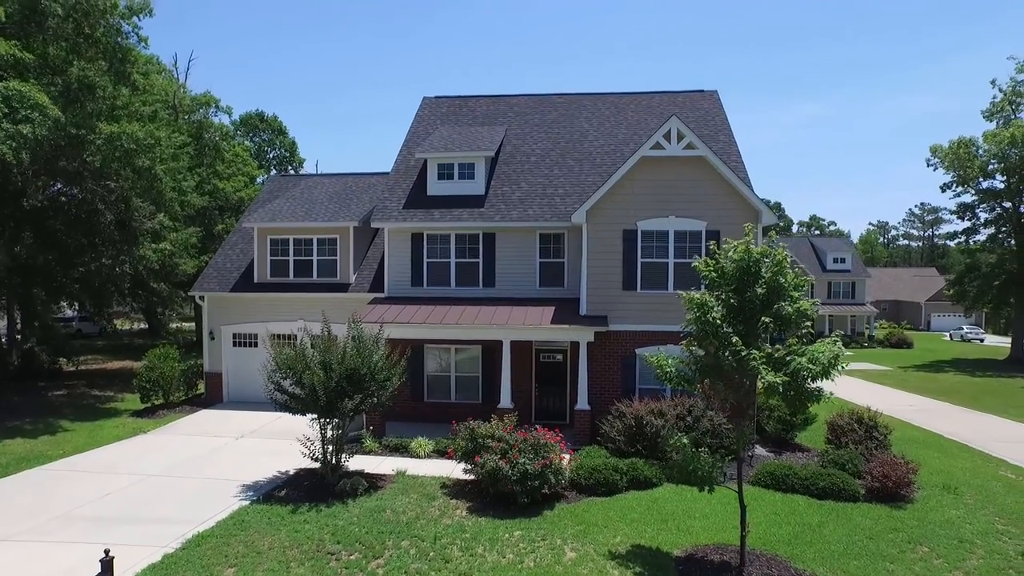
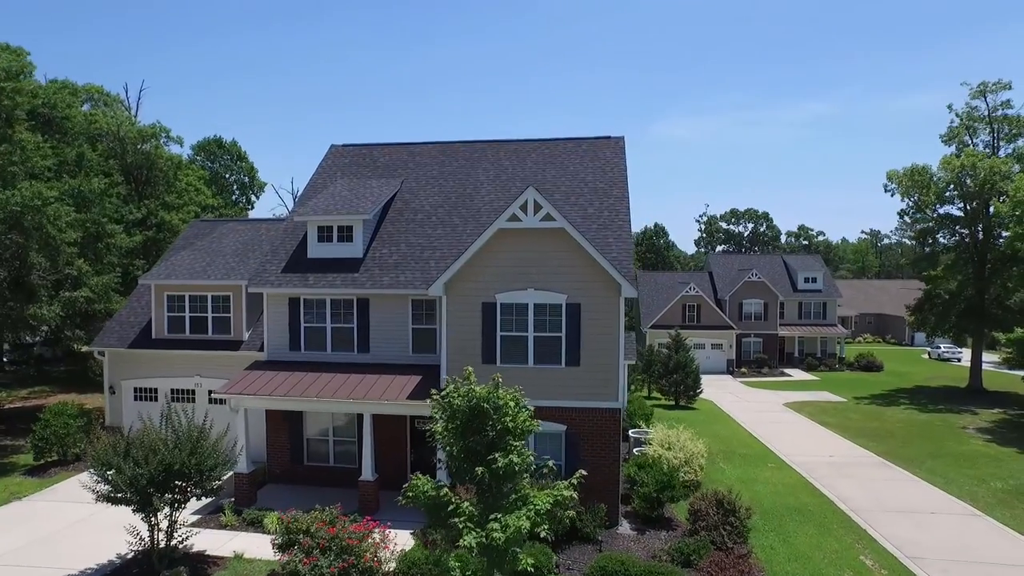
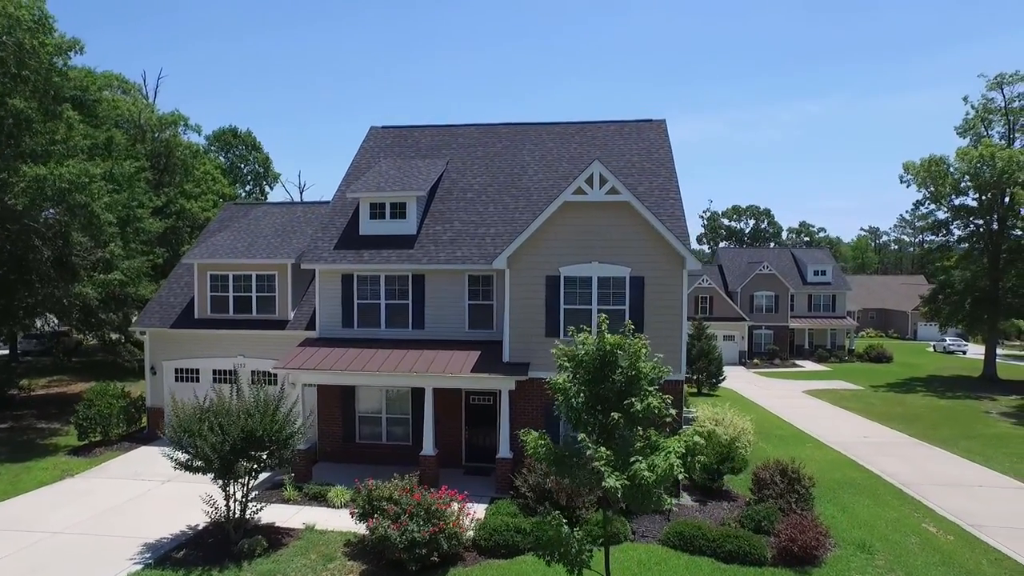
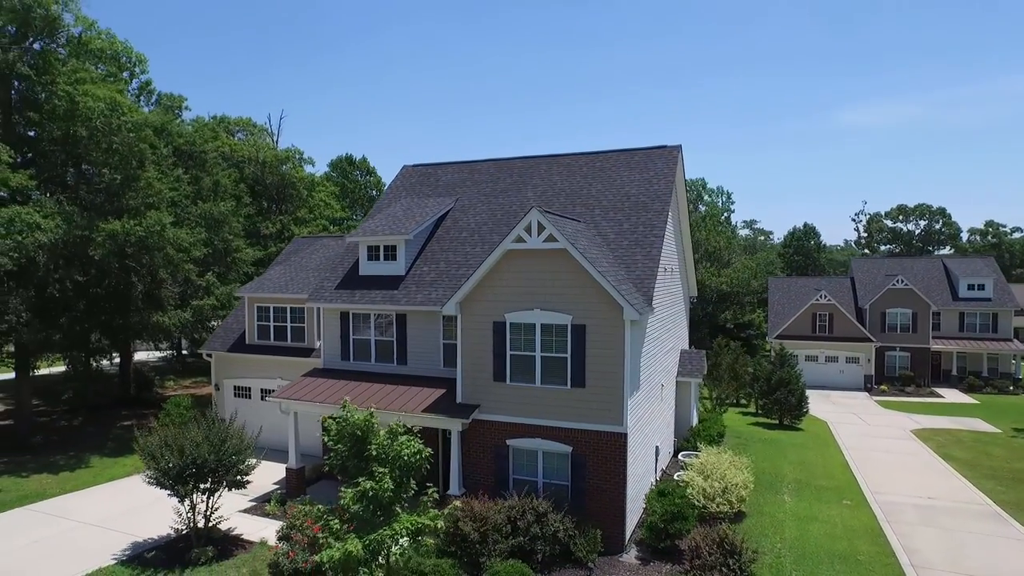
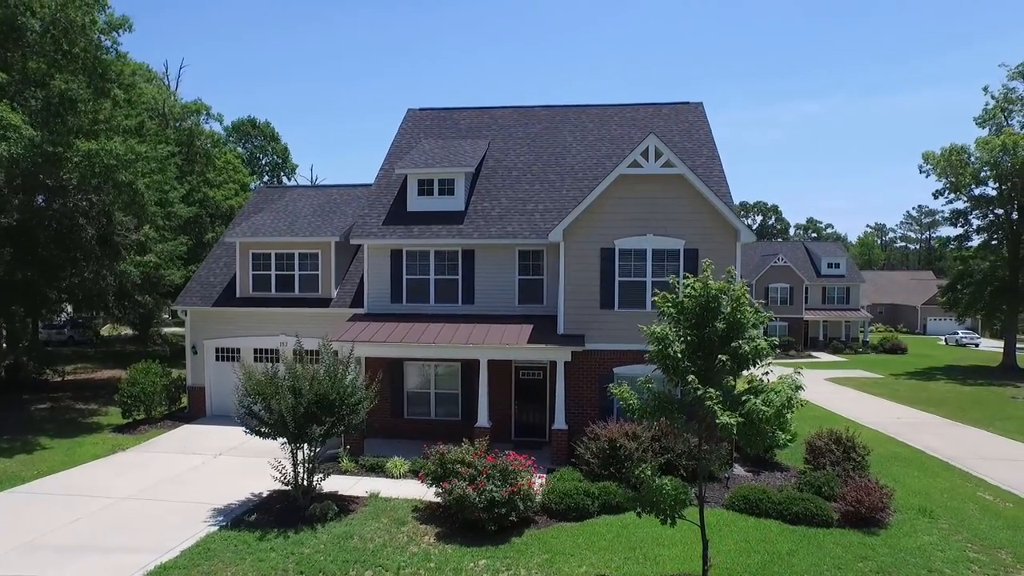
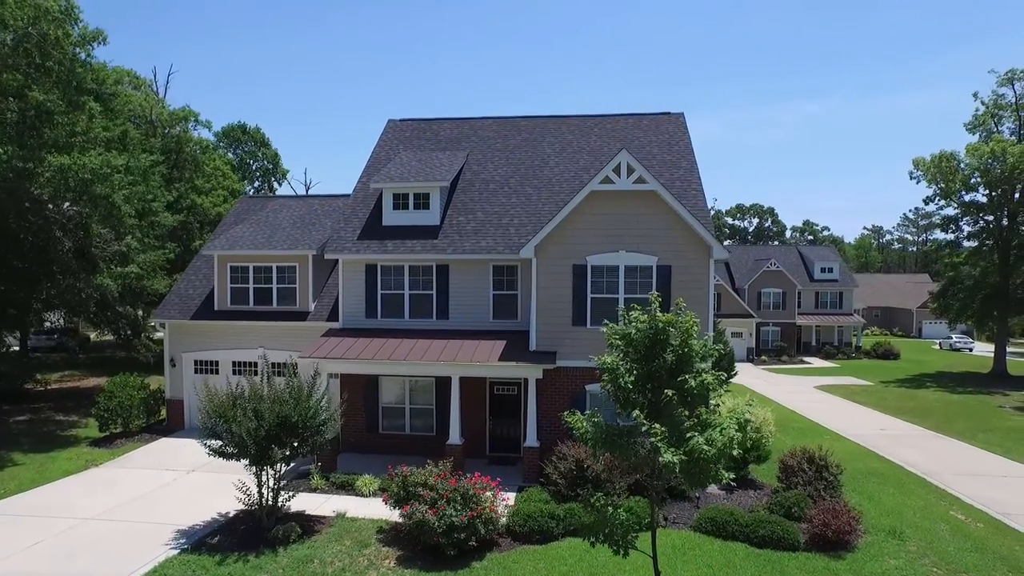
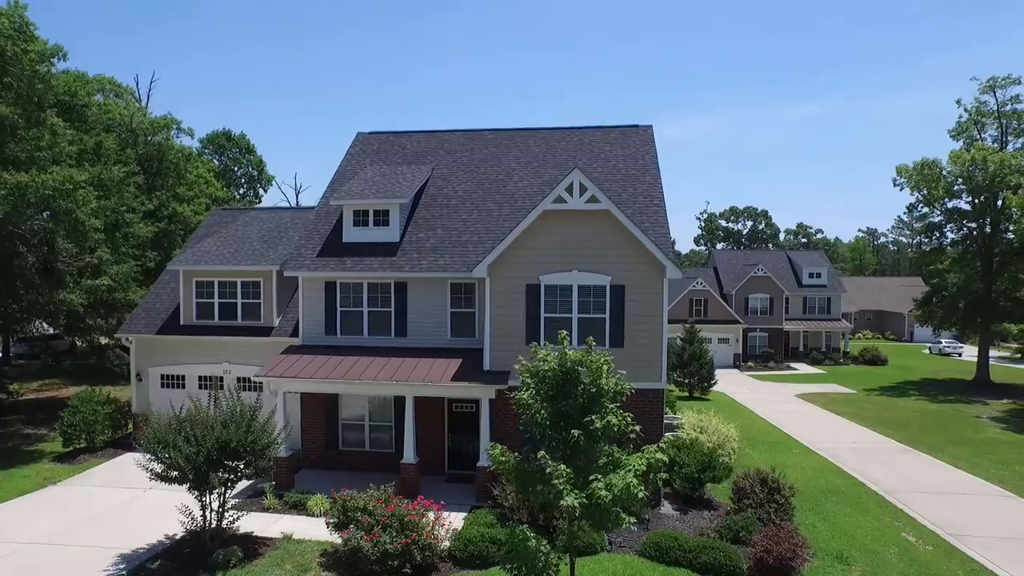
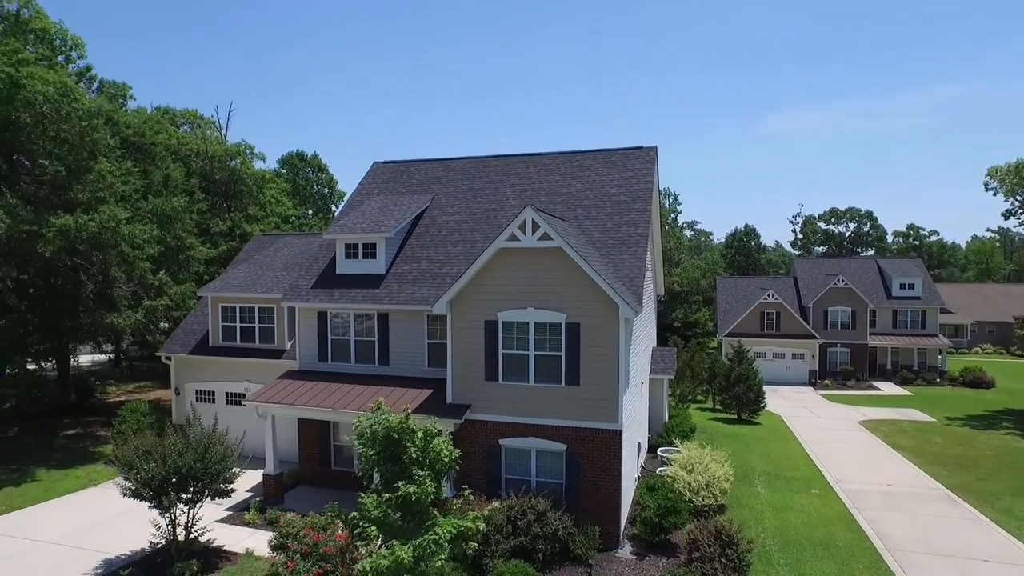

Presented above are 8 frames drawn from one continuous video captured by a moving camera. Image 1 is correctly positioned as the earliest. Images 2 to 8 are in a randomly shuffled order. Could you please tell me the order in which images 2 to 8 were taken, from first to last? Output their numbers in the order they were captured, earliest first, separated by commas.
5, 6, 3, 7, 2, 8, 4
